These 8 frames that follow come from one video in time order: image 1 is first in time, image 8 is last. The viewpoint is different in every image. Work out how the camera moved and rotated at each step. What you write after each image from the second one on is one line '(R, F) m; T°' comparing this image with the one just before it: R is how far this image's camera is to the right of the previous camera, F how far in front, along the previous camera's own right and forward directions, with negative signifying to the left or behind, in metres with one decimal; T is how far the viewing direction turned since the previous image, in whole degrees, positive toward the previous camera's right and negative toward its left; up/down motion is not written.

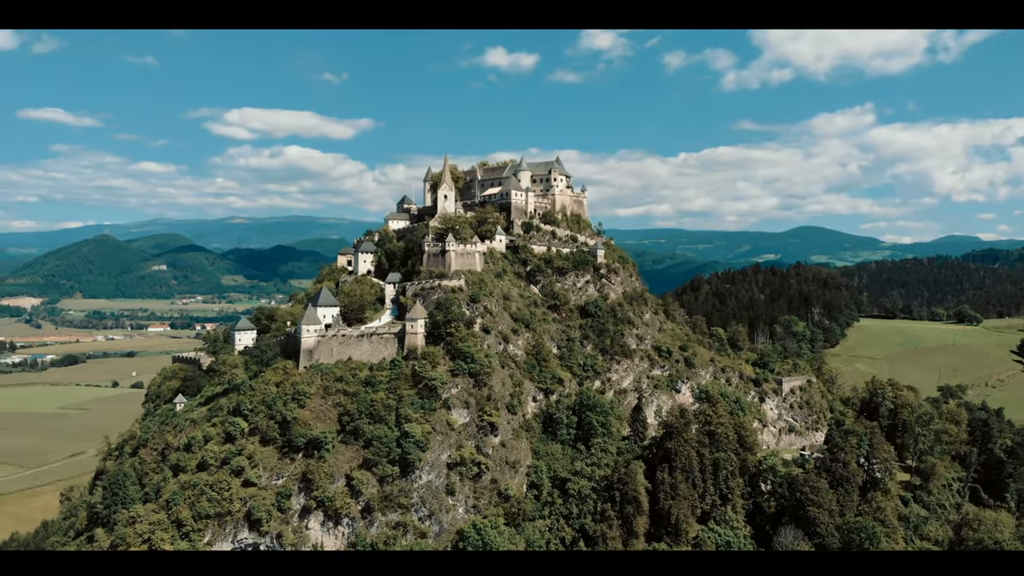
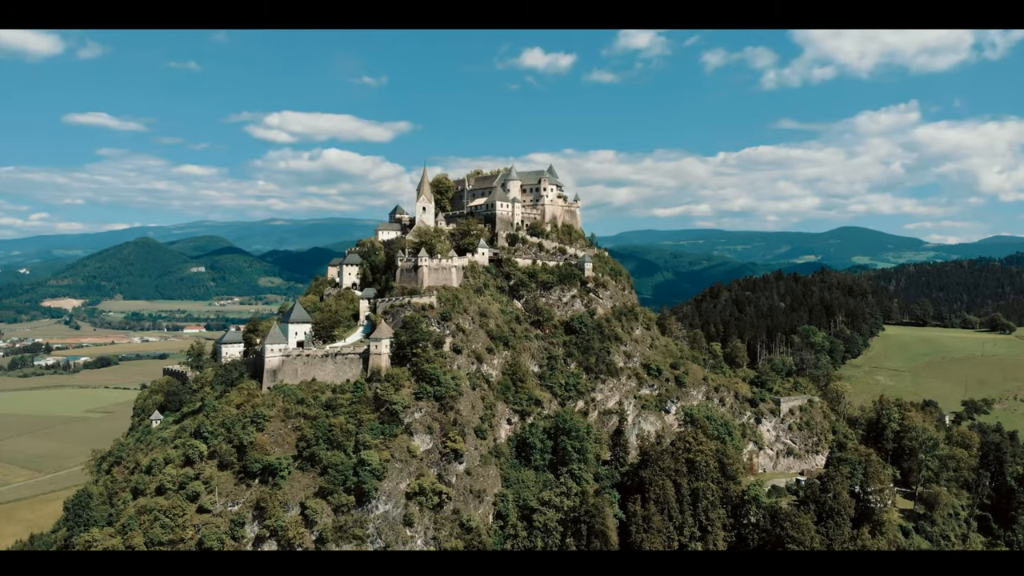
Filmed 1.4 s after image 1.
(+1.9, +1.1) m; -2°
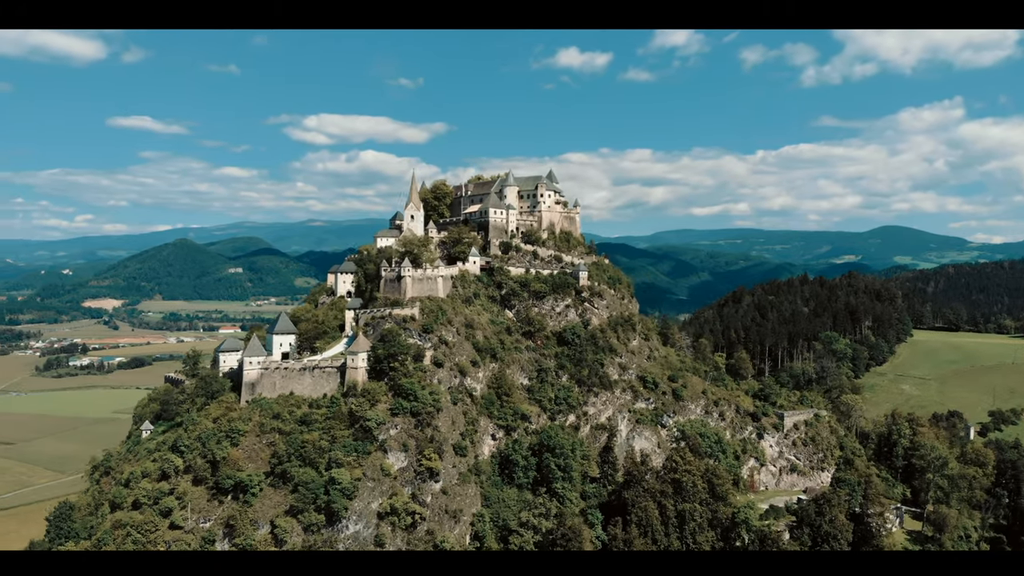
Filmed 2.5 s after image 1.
(+1.5, +0.8) m; -2°
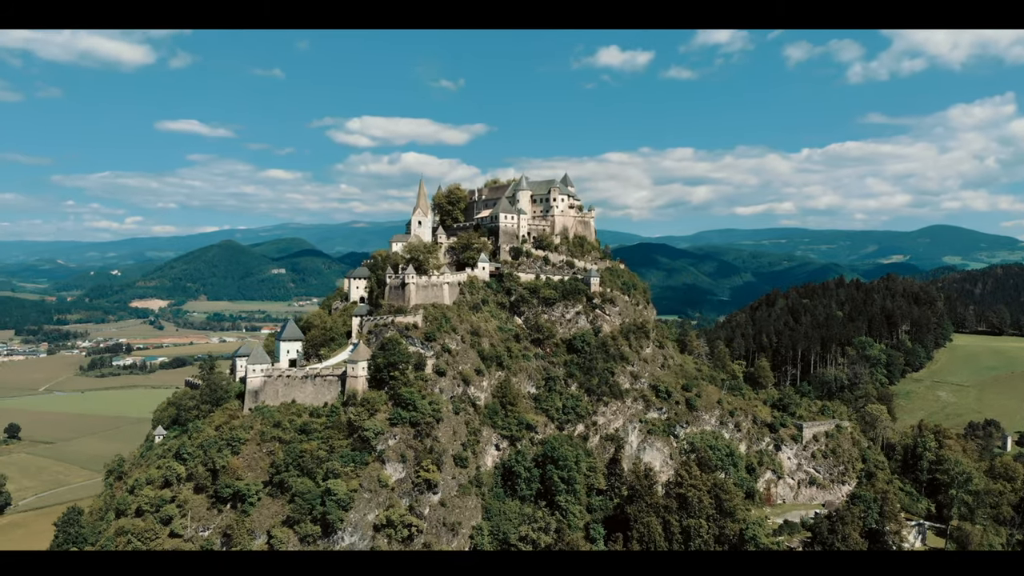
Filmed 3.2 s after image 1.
(+0.9, +0.5) m; -3°
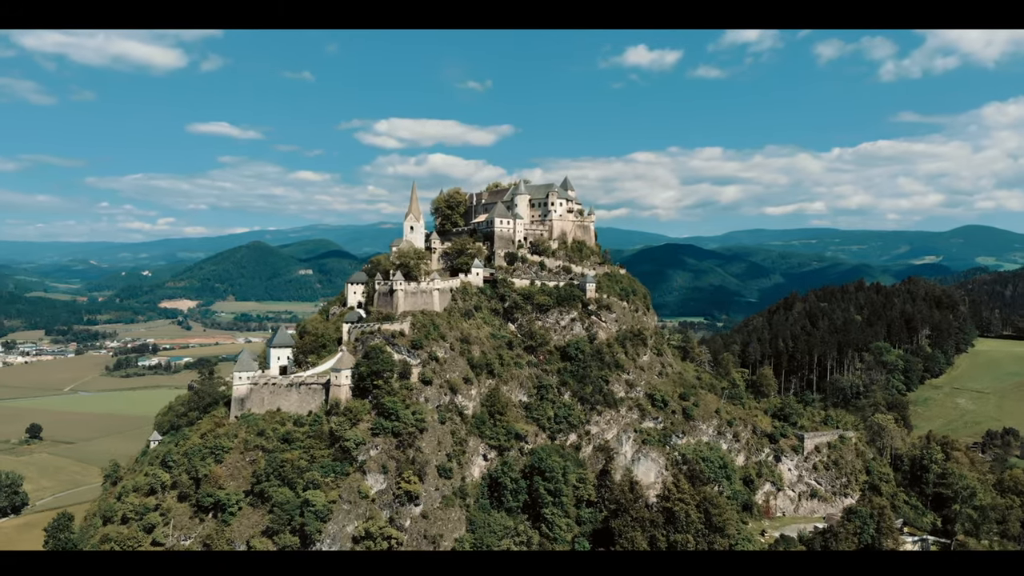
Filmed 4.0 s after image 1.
(+1.1, +0.4) m; -2°
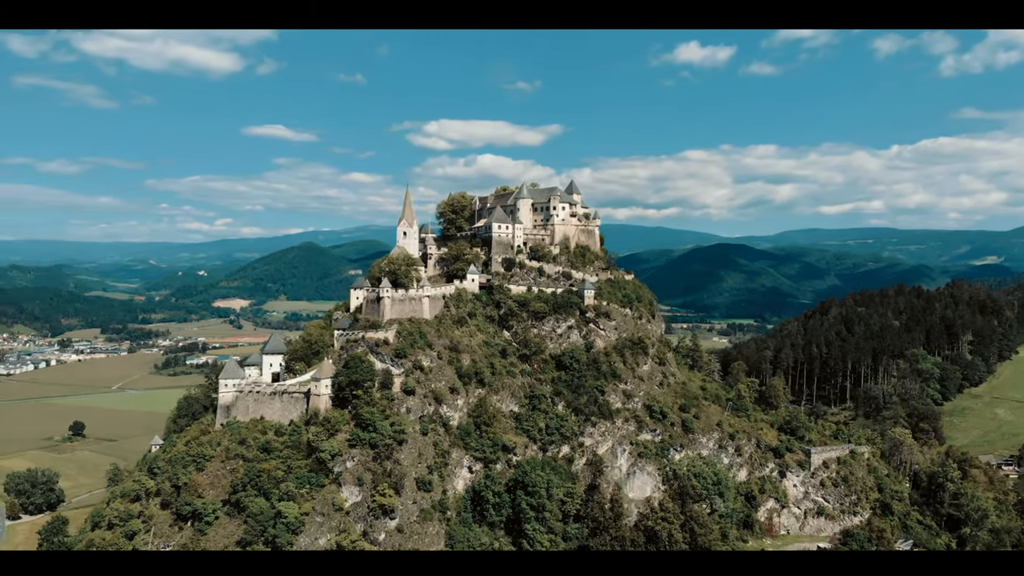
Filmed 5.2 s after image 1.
(+1.6, +0.6) m; -3°
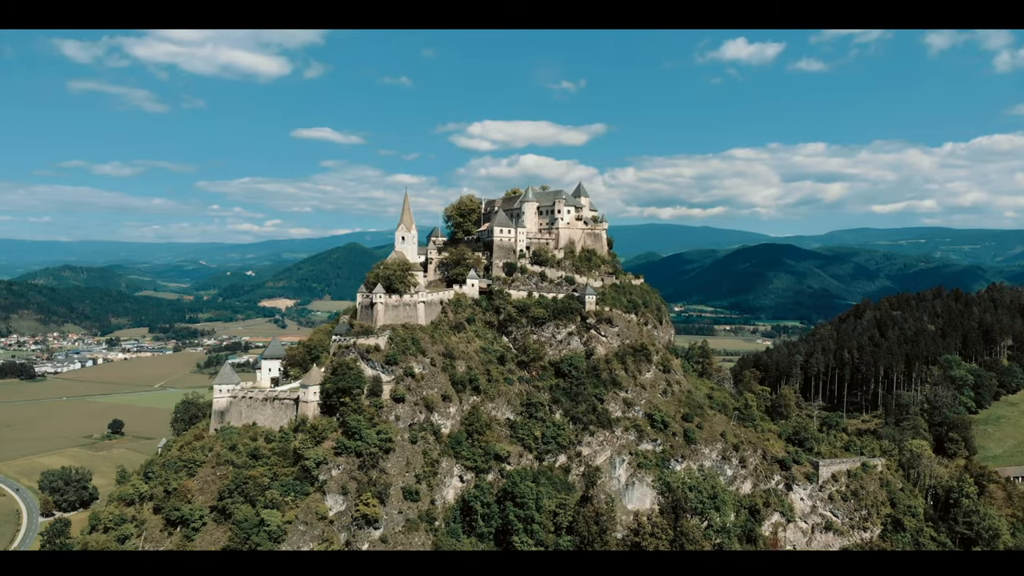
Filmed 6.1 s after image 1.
(+1.3, +0.4) m; -3°
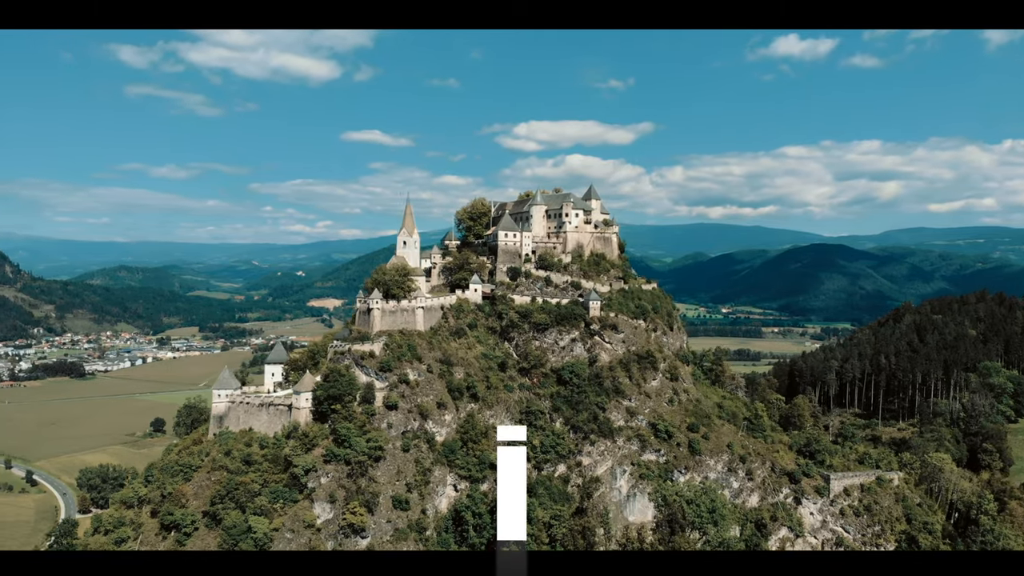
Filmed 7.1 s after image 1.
(+1.2, +0.4) m; -3°
